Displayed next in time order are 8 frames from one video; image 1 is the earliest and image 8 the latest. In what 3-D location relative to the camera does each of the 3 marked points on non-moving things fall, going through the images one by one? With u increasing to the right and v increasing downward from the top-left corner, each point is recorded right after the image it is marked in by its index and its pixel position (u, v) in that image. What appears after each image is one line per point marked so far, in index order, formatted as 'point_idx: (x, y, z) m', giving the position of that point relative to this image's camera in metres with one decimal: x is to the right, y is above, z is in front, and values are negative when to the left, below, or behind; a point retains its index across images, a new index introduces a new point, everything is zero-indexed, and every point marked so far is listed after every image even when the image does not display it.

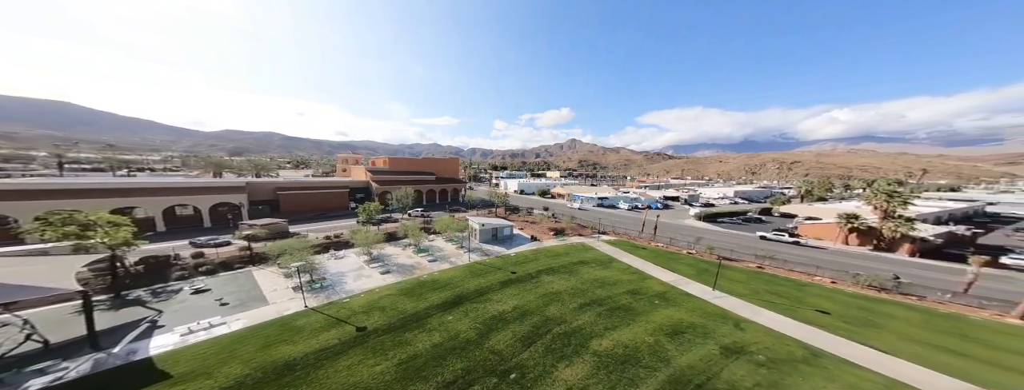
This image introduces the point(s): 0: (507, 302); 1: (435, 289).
0: (+0.3, -7.9, +16.4) m
1: (-5.8, -7.6, +18.7) m
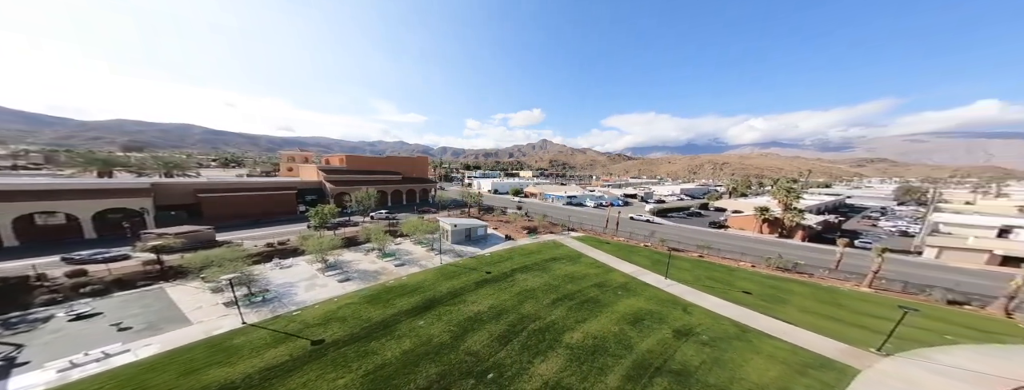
0: (-1.7, -7.8, +16.8) m
1: (-8.0, -7.5, +17.9) m
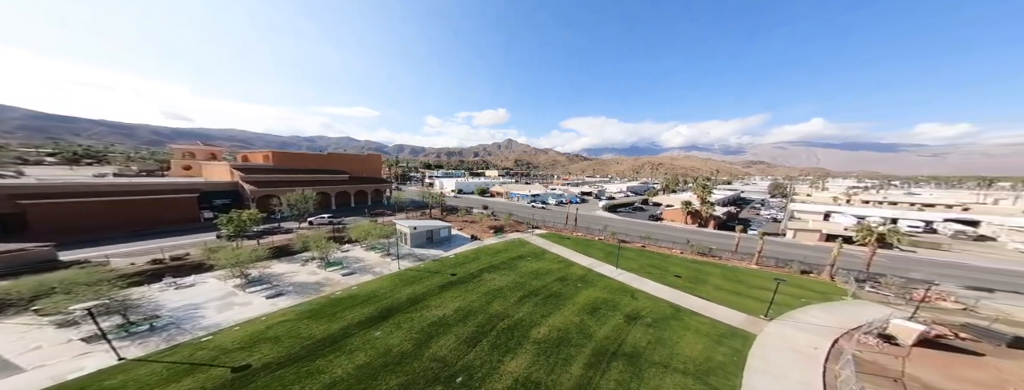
0: (-4.3, -7.6, +16.5) m
1: (-10.8, -7.4, +16.3) m
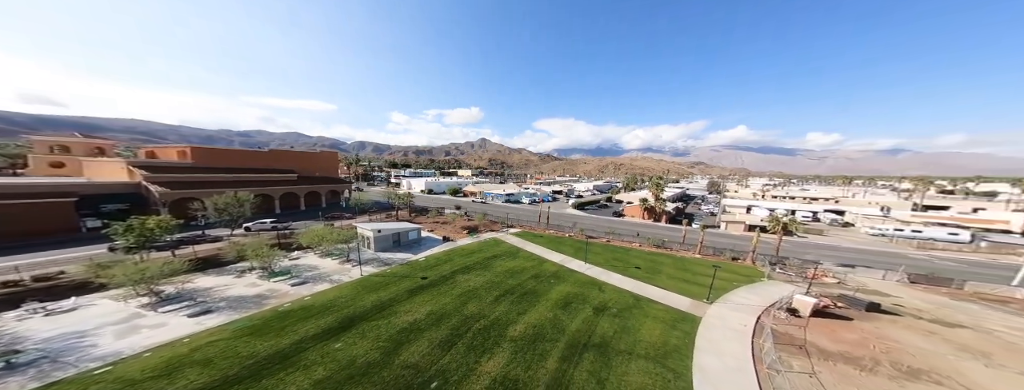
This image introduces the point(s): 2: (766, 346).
0: (-6.2, -7.4, +15.9) m
1: (-12.6, -7.3, +14.6) m
2: (+15.8, -9.5, +14.8) m
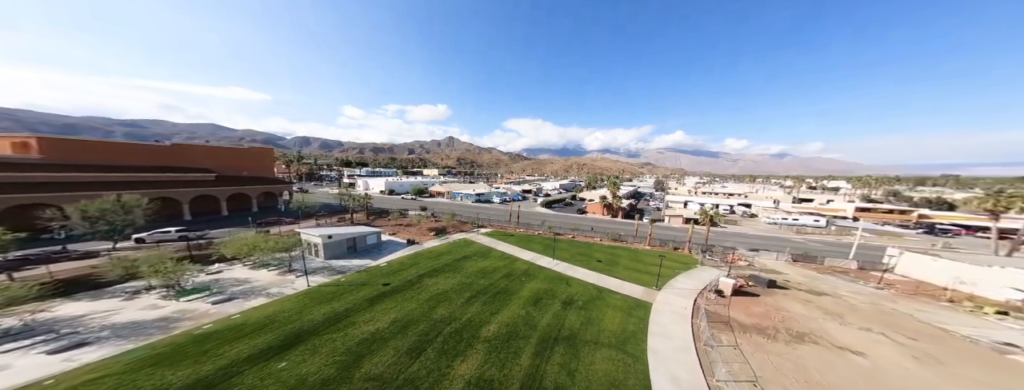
0: (-8.3, -7.4, +14.7) m
1: (-14.4, -7.4, +12.3) m
2: (+13.6, -9.3, +17.3) m
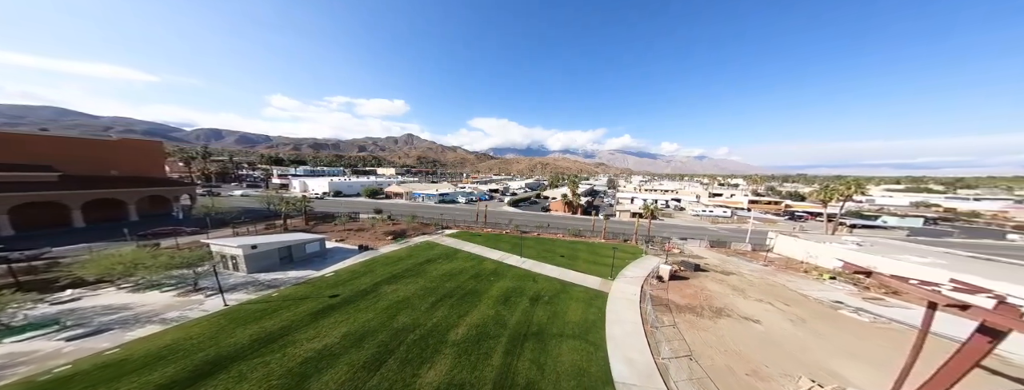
0: (-10.2, -7.5, +13.0) m
1: (-15.8, -7.6, +9.7) m
2: (+11.0, -9.1, +19.4) m
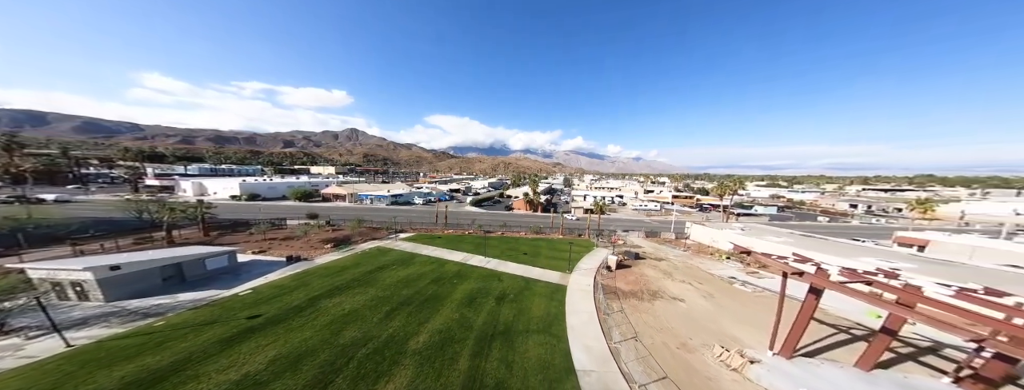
0: (-11.9, -7.7, +10.8) m
1: (-16.8, -7.9, +6.5) m
2: (+7.8, -8.9, +20.9) m
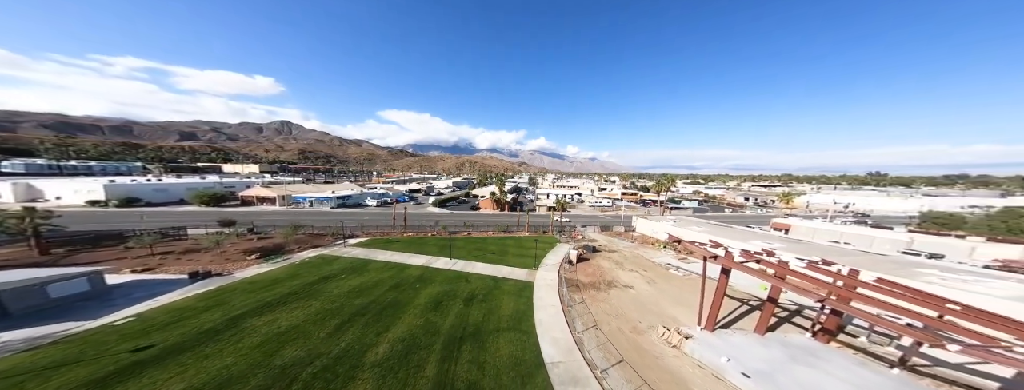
0: (-13.1, -7.9, +8.3) m
1: (-17.2, -8.1, +3.3) m
2: (+4.8, -8.8, +21.4) m
